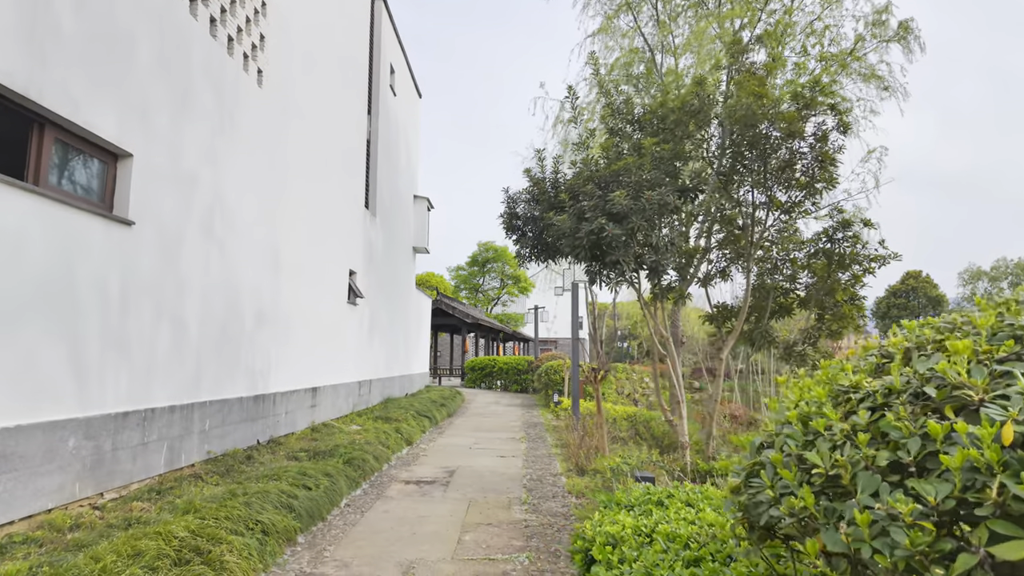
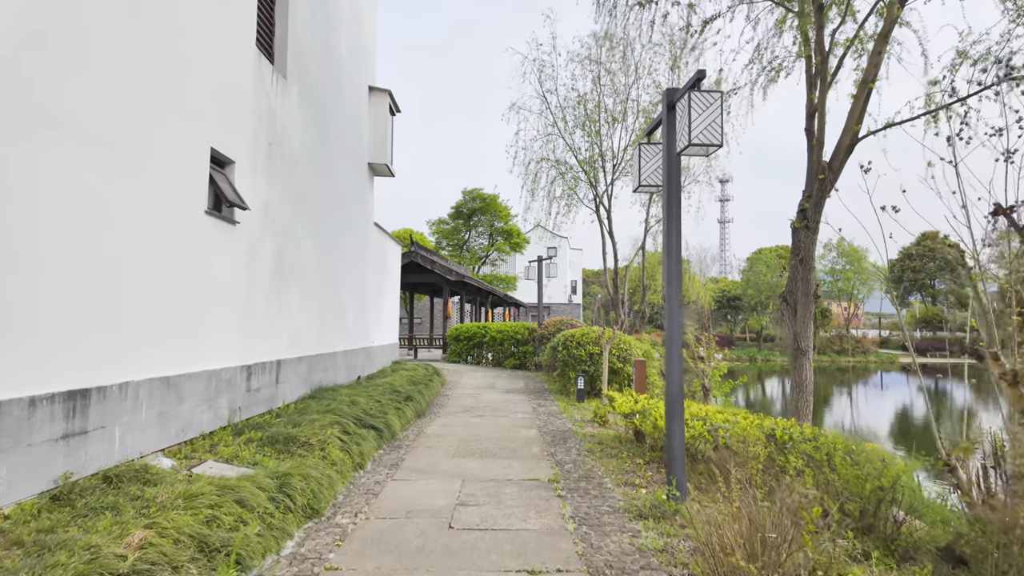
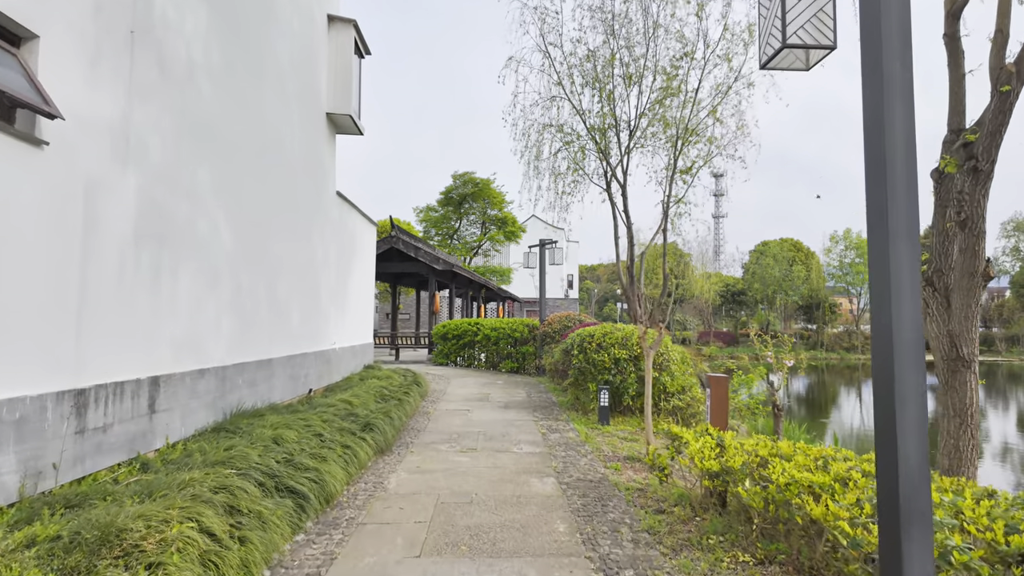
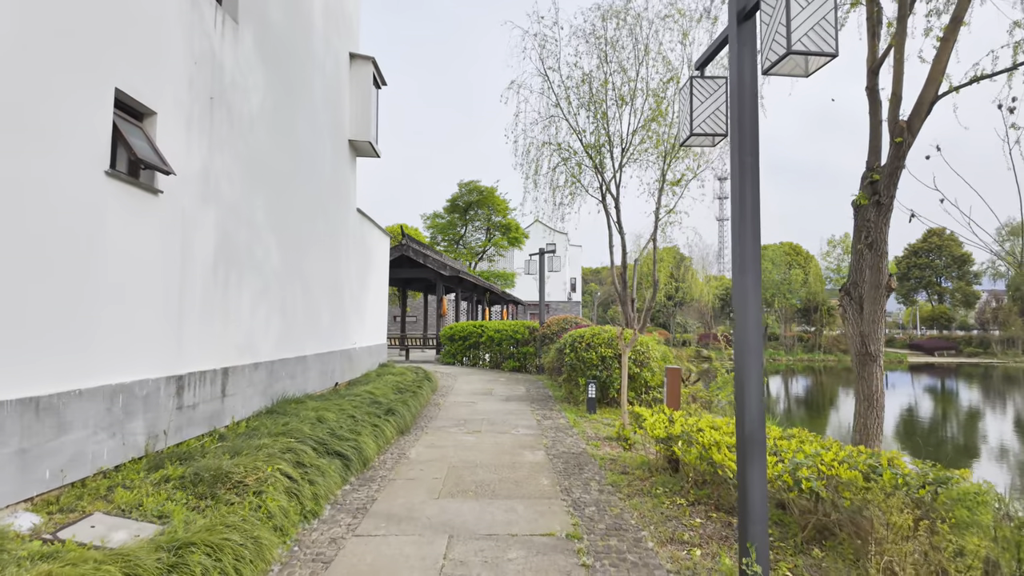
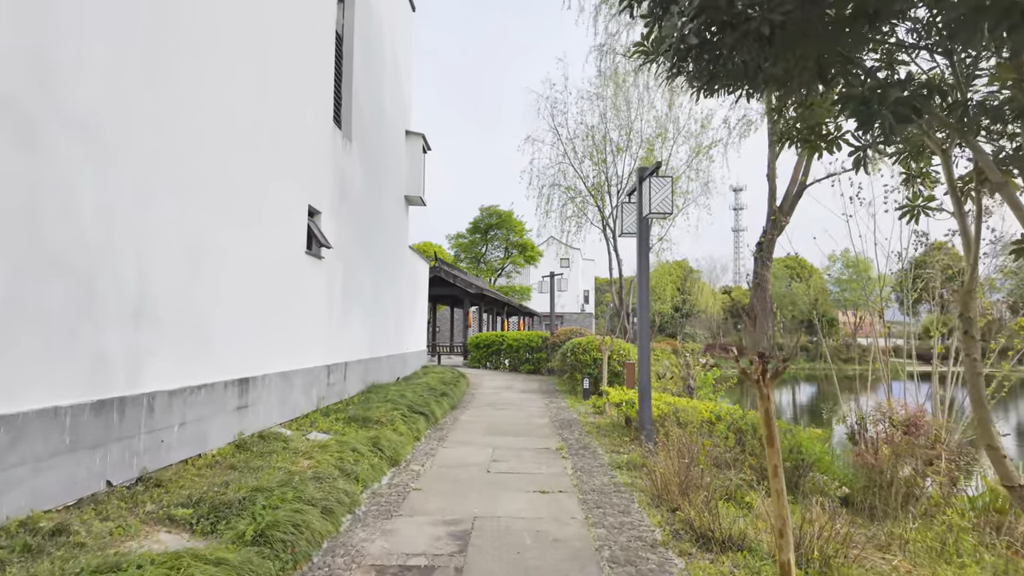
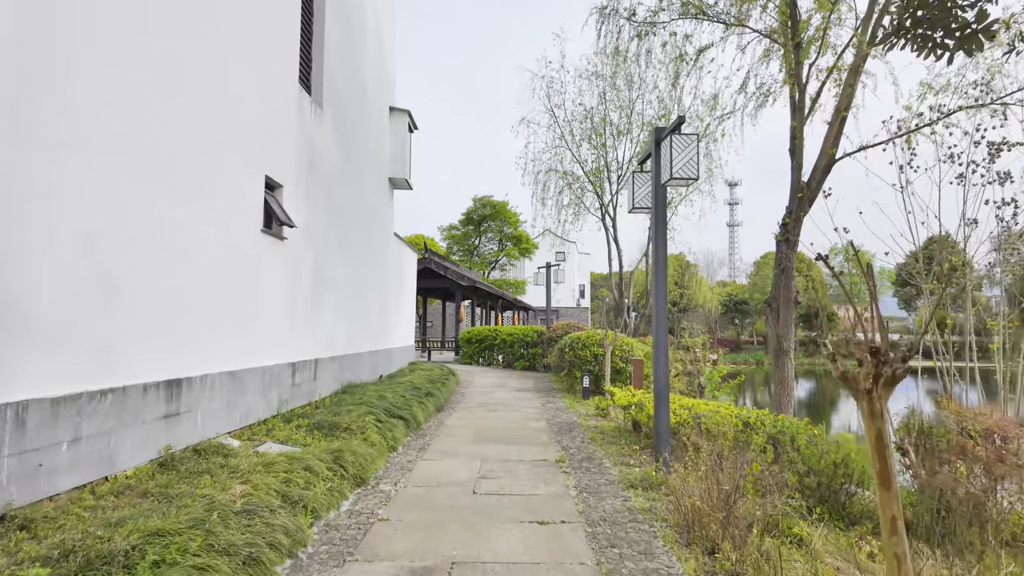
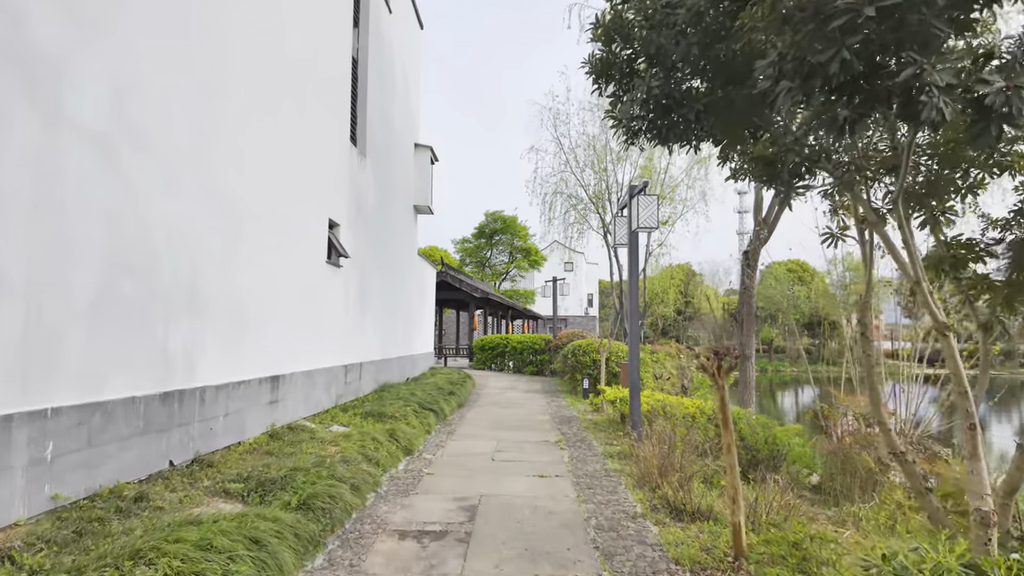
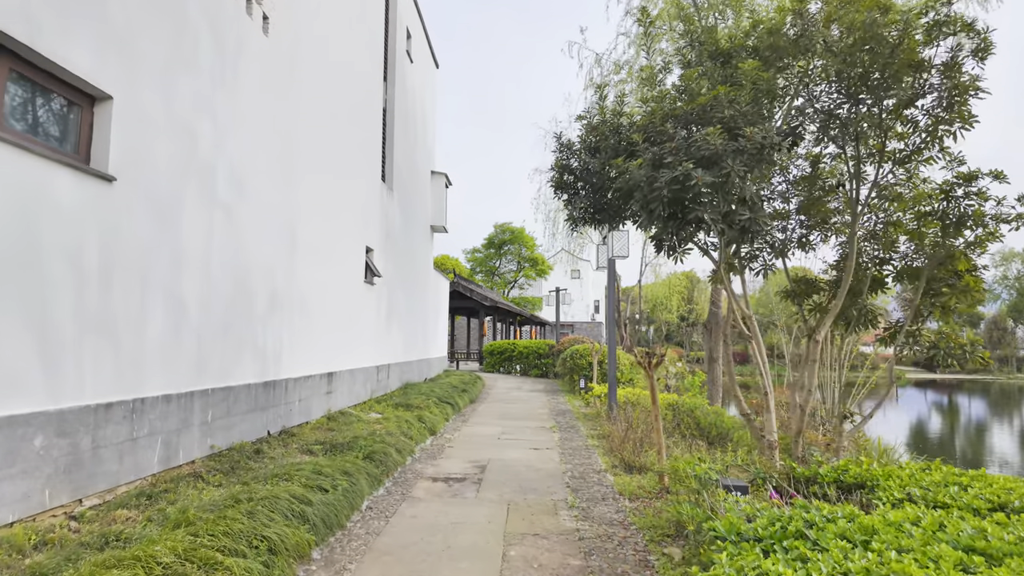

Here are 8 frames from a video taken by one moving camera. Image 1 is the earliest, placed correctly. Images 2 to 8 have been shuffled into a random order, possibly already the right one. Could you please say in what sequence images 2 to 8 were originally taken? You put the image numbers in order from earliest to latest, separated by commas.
8, 7, 5, 6, 2, 4, 3
